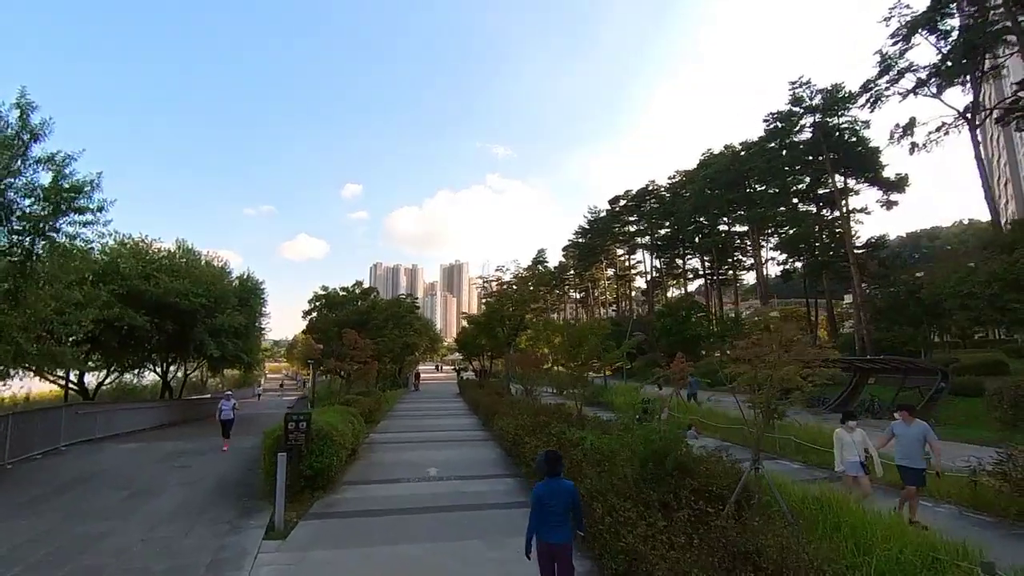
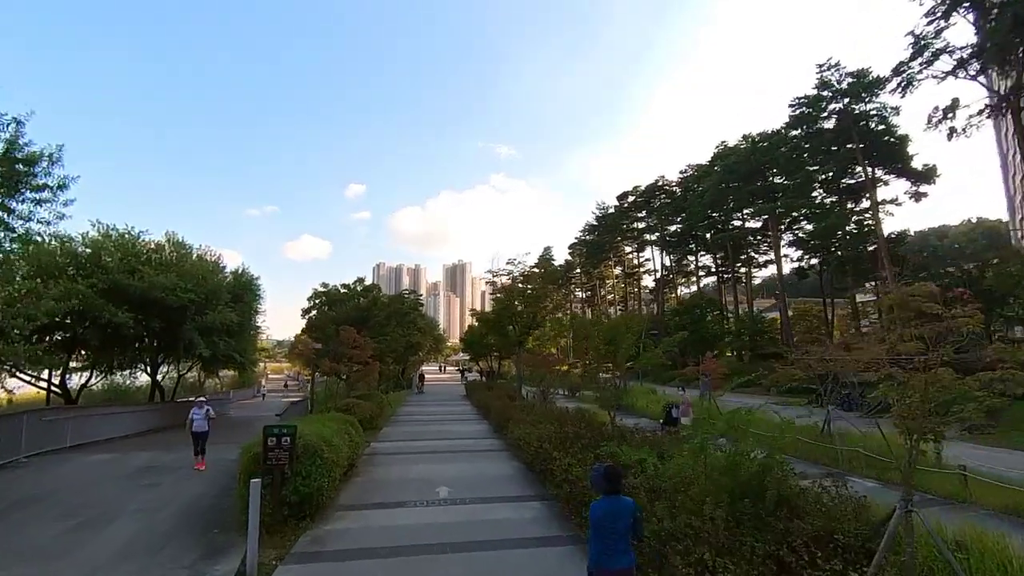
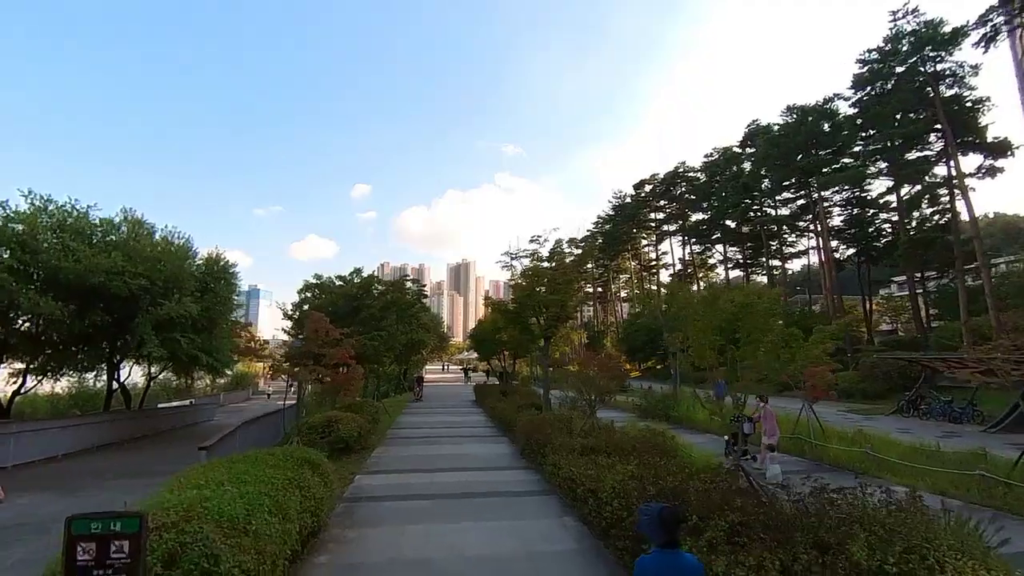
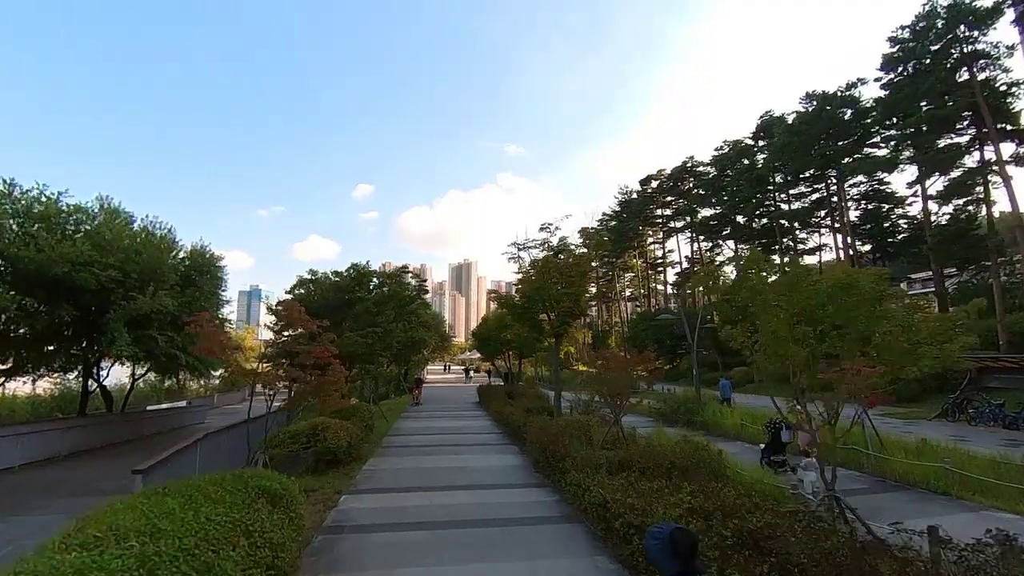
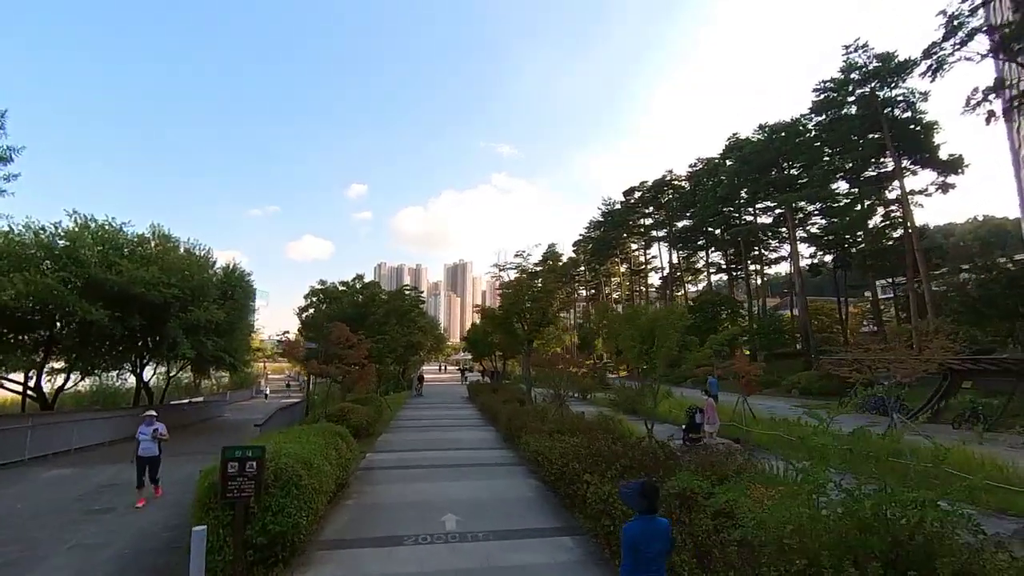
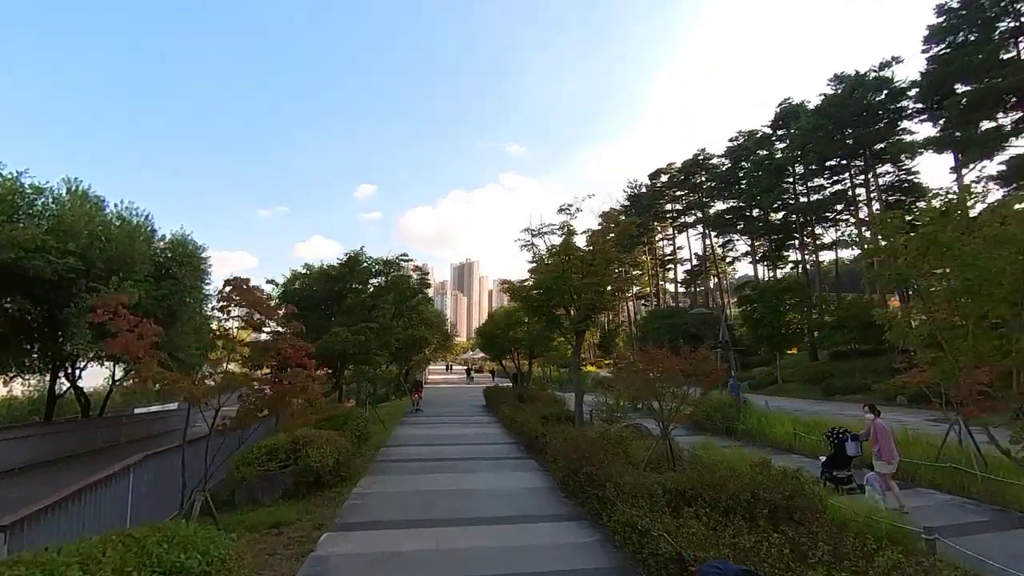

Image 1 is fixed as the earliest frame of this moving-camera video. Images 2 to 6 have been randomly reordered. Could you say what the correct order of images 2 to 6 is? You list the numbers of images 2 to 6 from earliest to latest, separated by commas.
2, 5, 3, 4, 6
